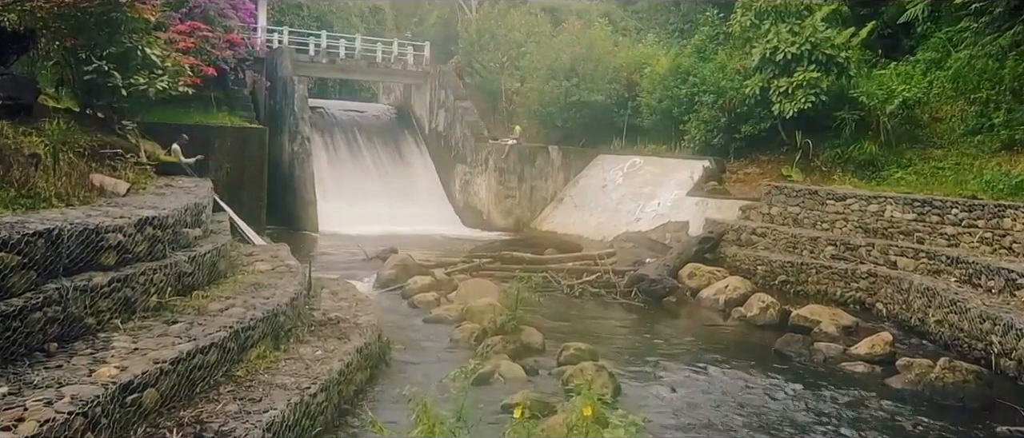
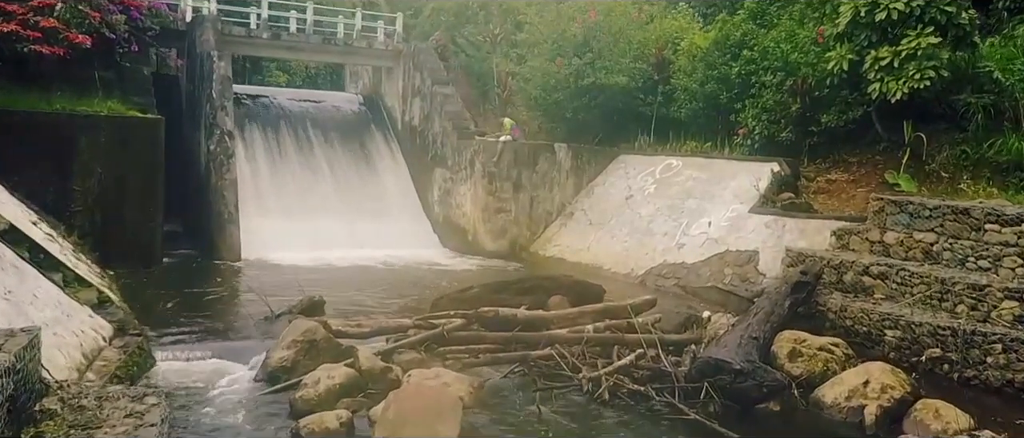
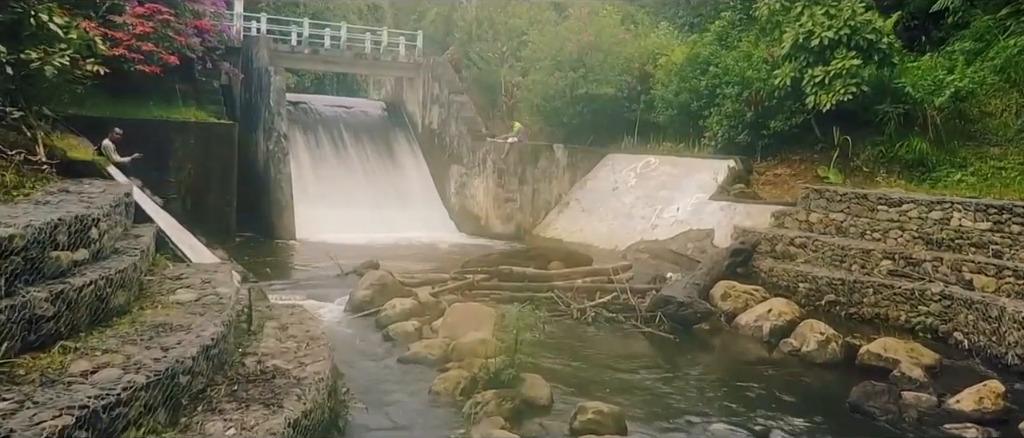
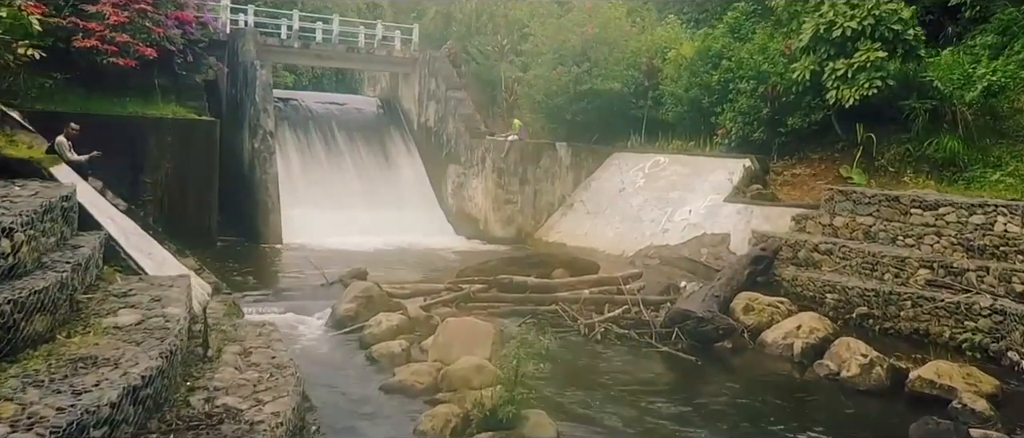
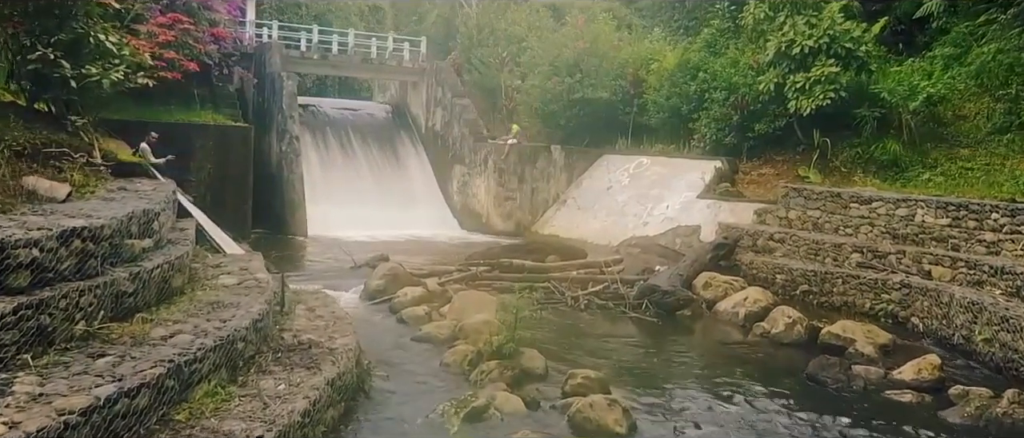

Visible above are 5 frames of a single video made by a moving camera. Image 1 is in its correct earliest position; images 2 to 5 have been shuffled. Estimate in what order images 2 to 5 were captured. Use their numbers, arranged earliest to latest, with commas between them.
5, 3, 4, 2
